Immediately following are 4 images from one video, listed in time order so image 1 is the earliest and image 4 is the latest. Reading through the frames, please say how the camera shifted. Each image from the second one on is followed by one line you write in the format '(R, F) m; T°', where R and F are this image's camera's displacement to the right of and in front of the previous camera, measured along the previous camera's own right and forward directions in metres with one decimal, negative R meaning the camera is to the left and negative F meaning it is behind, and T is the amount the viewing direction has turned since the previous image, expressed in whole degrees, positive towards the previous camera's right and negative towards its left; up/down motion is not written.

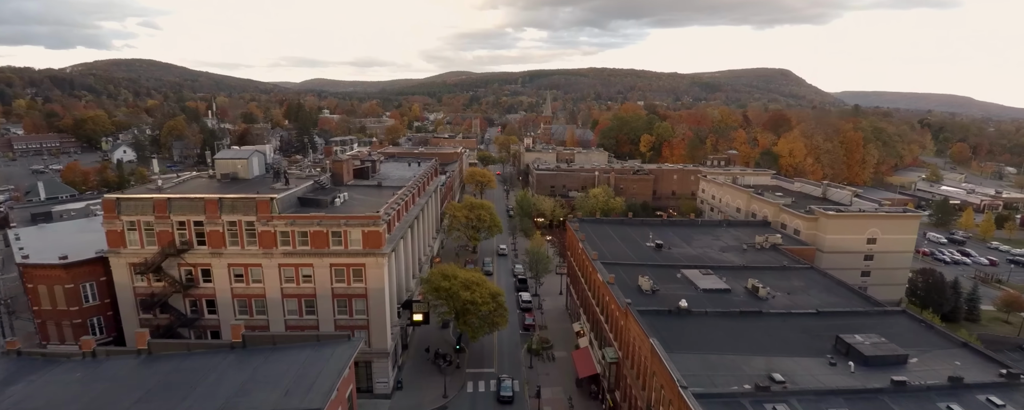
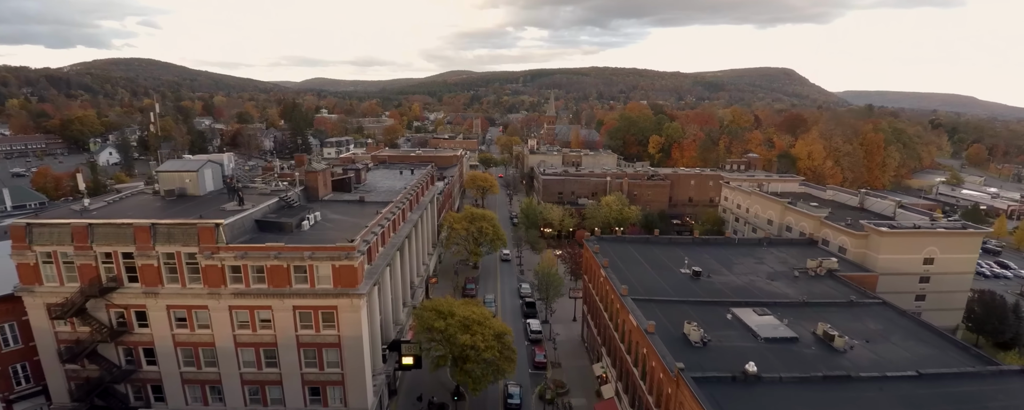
(-0.6, +7.0) m; 0°
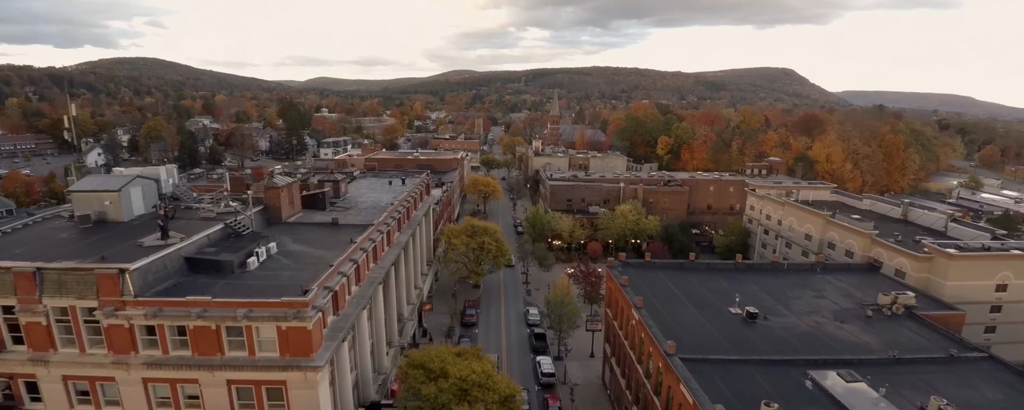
(-0.4, +6.9) m; 0°
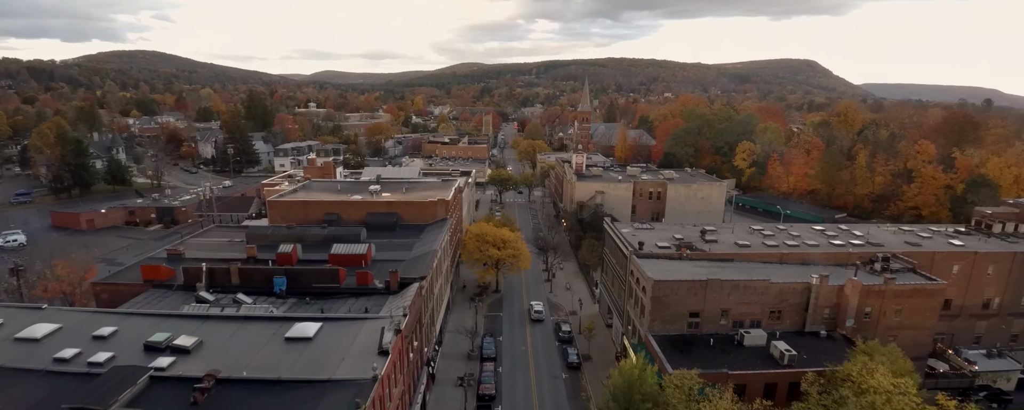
(-2.9, +41.2) m; -1°
